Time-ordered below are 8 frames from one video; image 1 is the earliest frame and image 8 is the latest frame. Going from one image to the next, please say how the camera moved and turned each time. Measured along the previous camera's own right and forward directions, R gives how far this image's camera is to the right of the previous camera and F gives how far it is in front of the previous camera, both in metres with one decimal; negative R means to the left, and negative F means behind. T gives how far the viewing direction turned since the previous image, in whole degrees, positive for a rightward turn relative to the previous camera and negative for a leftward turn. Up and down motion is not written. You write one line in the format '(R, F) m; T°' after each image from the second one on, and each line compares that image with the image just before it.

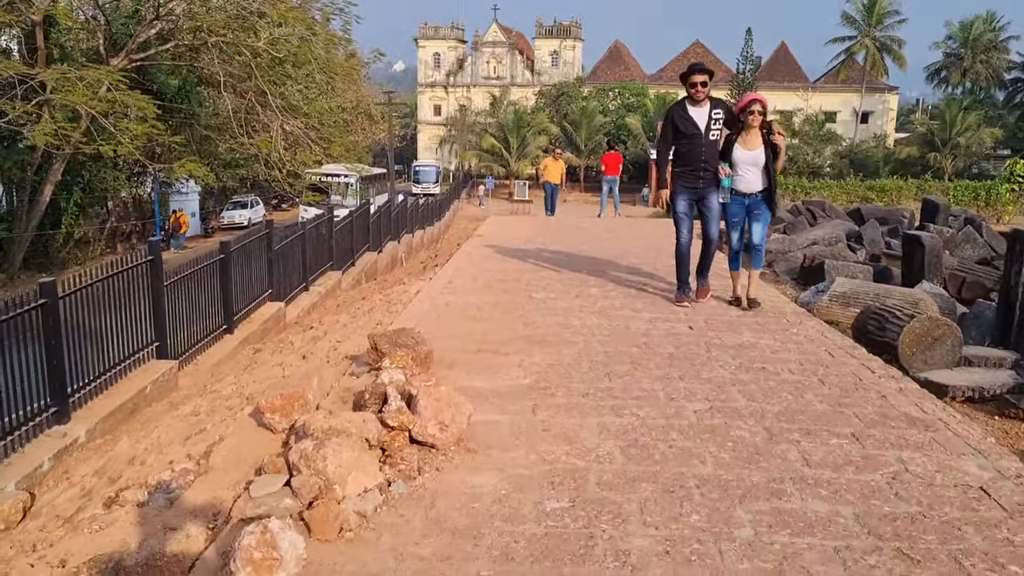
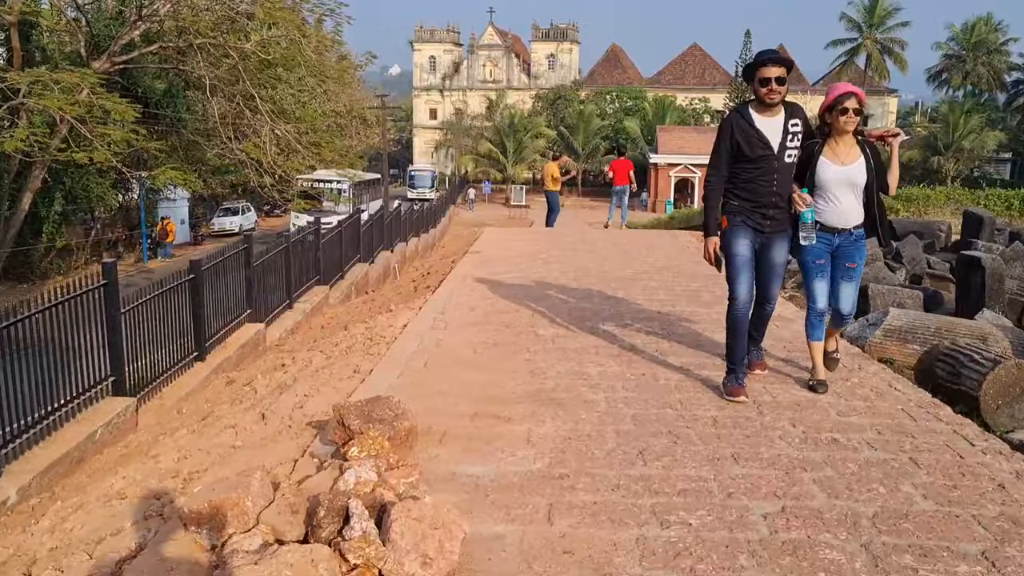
(0.0, +1.0) m; 0°
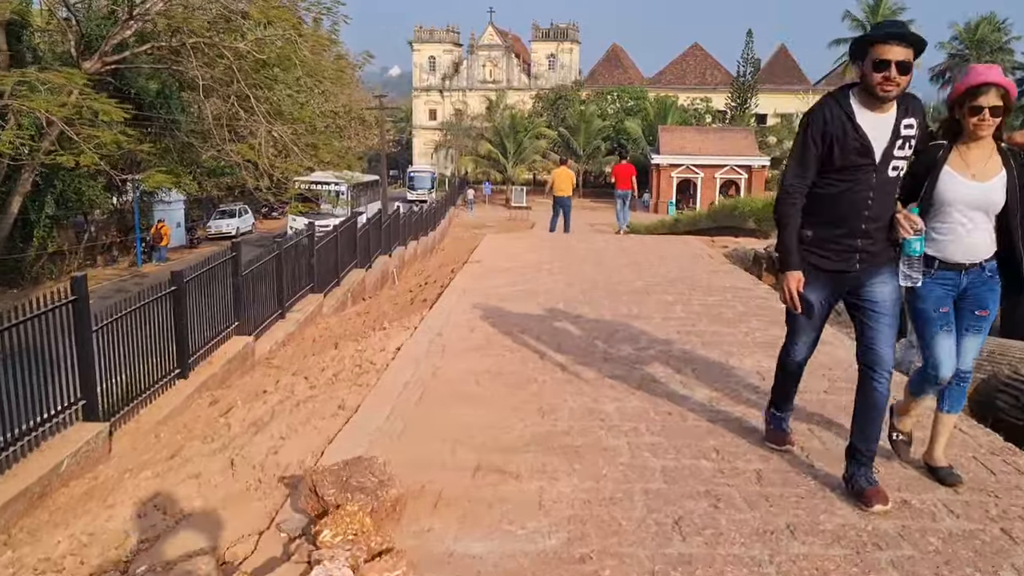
(0.0, +0.6) m; 0°
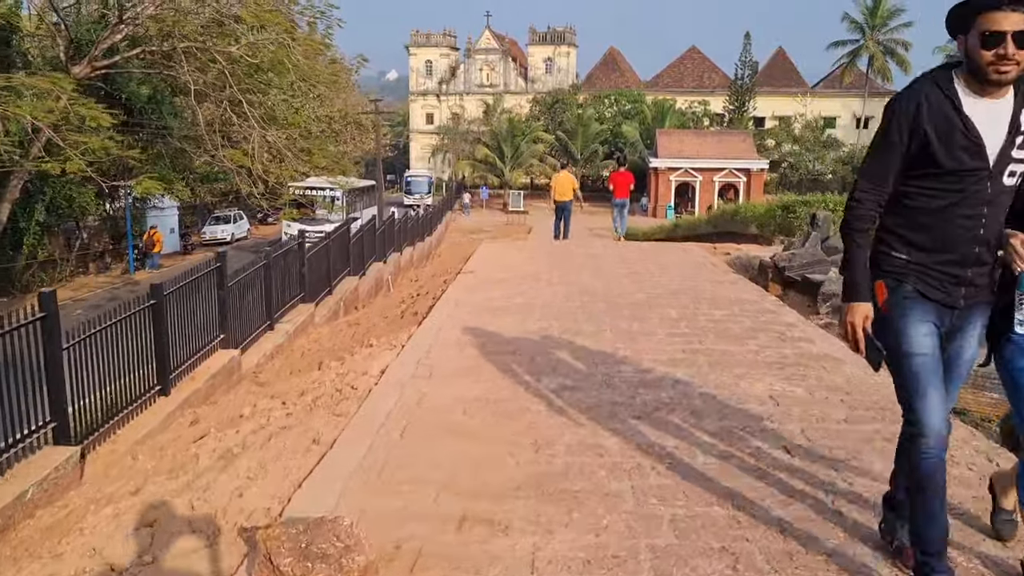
(0.0, +0.4) m; 0°
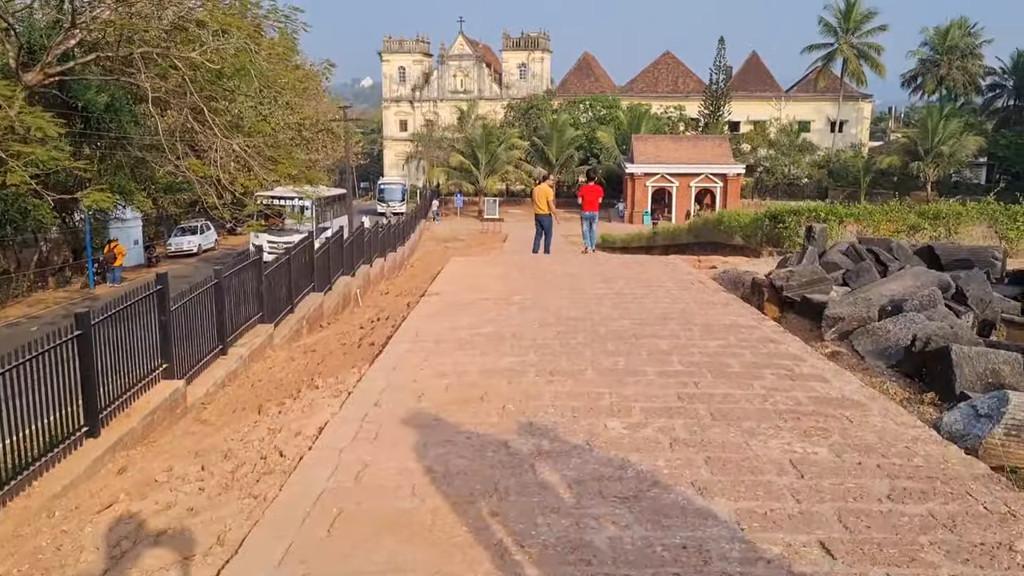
(+0.1, +0.9) m; +1°
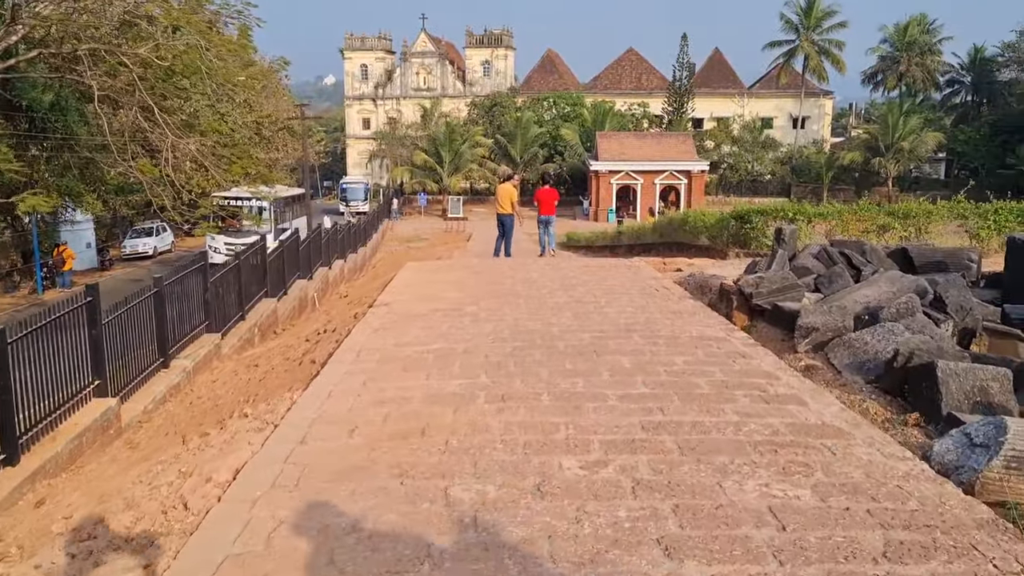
(+0.1, +0.5) m; +2°
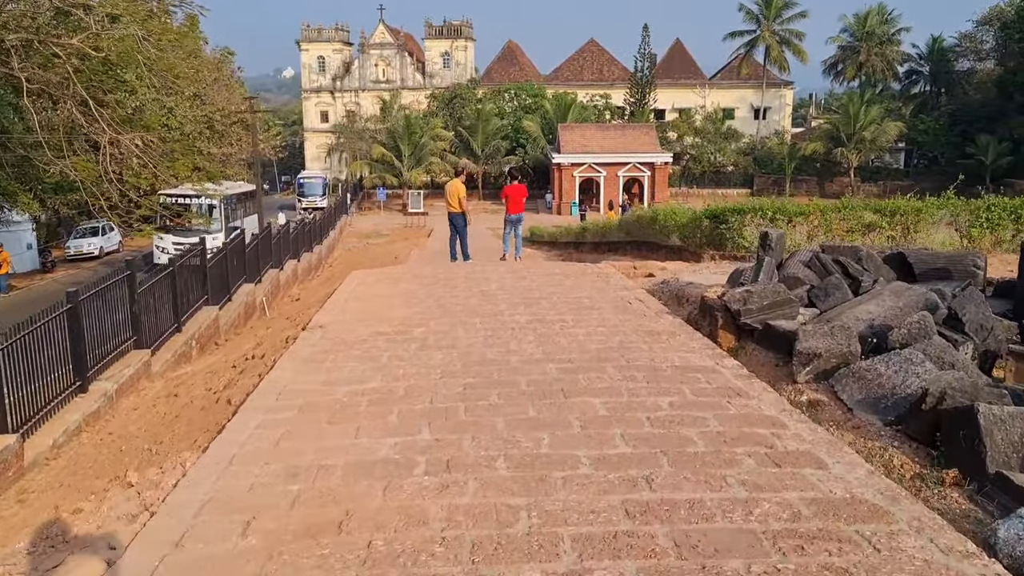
(+0.1, +1.0) m; +2°
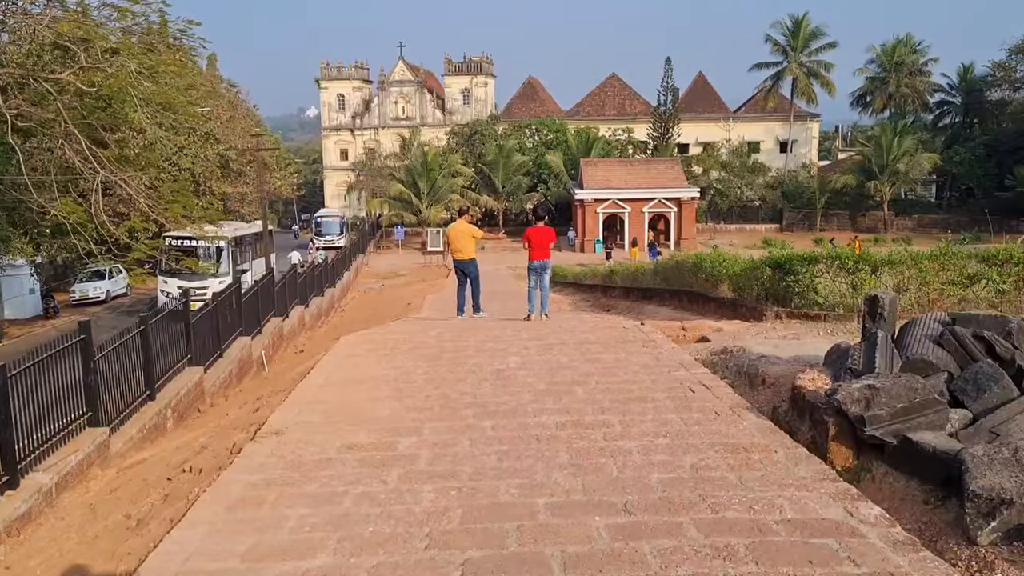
(0.0, +1.9) m; -1°
